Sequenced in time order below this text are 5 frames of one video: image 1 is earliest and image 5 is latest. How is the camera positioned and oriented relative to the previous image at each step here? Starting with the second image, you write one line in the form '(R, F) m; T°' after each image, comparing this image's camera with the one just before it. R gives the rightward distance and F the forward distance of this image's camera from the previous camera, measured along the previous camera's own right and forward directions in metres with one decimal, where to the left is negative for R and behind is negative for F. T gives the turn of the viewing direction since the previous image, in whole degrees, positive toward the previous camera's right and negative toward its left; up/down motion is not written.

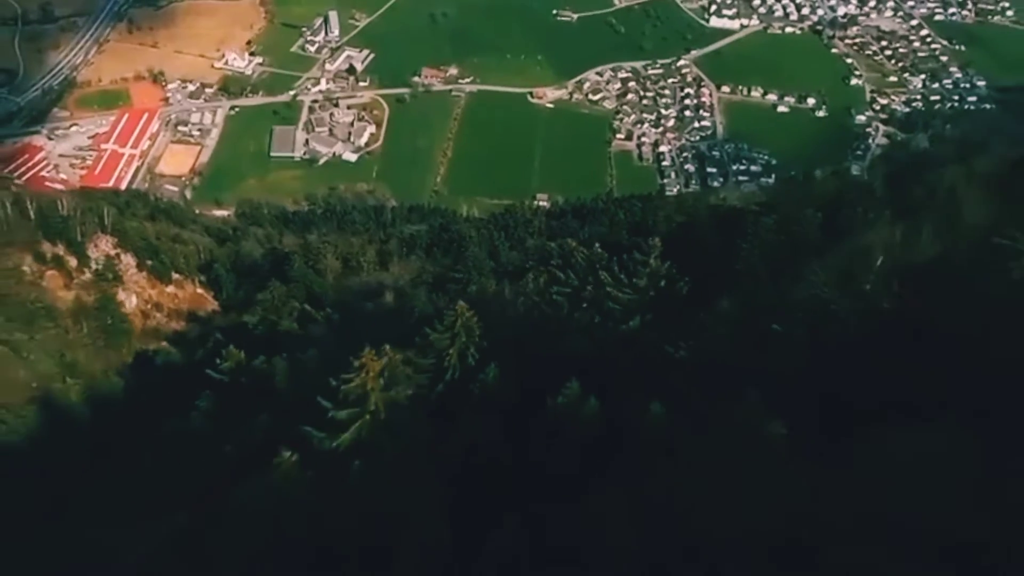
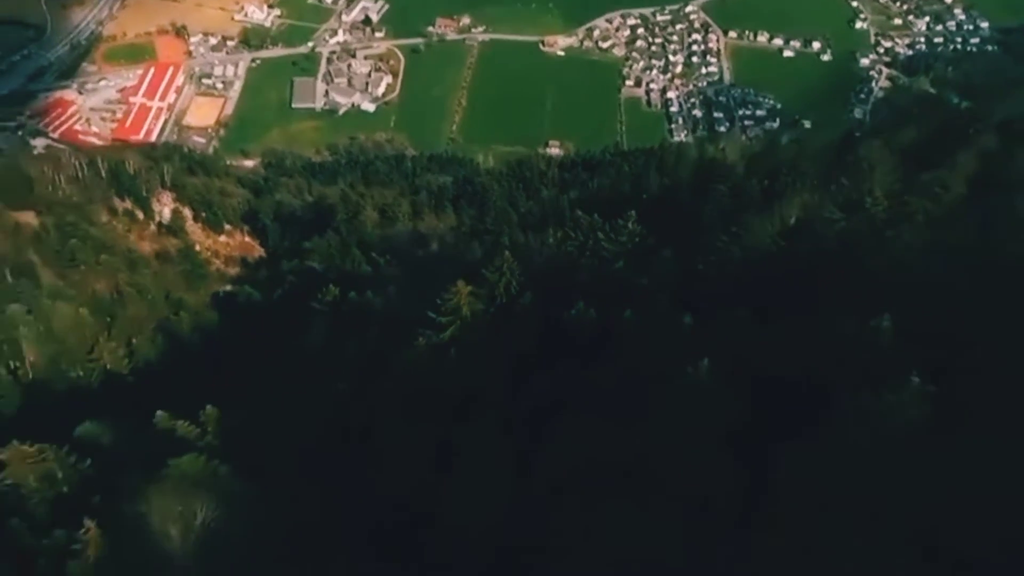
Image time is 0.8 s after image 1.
(-0.1, -2.7) m; -1°
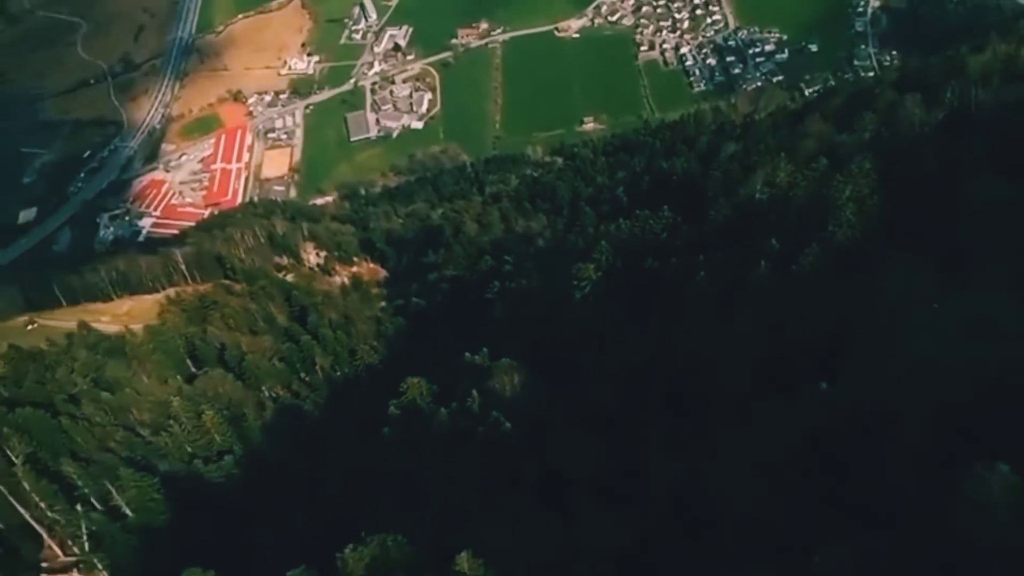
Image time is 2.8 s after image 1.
(-0.6, -6.6) m; -4°
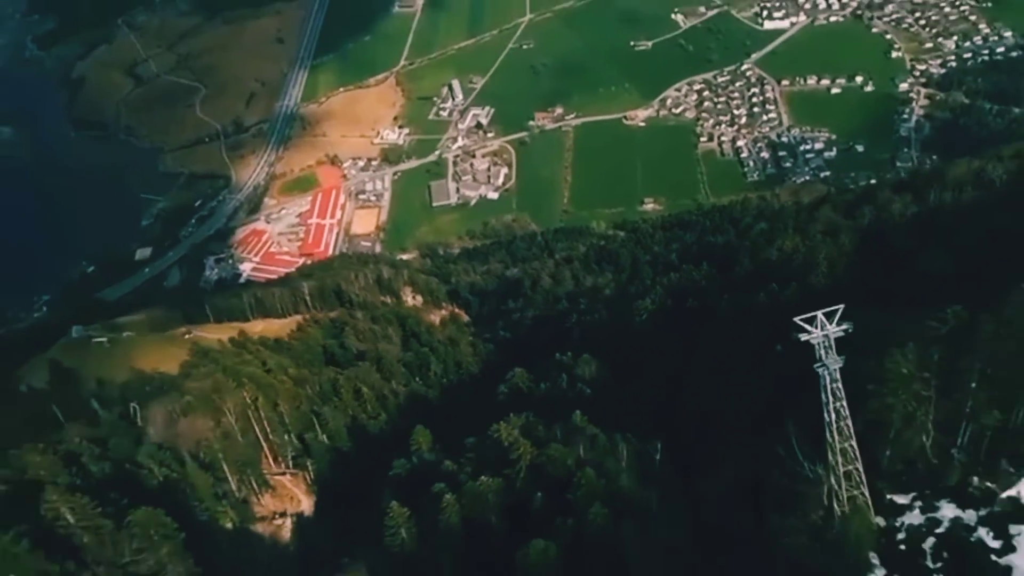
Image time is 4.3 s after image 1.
(-0.6, -6.2) m; -3°
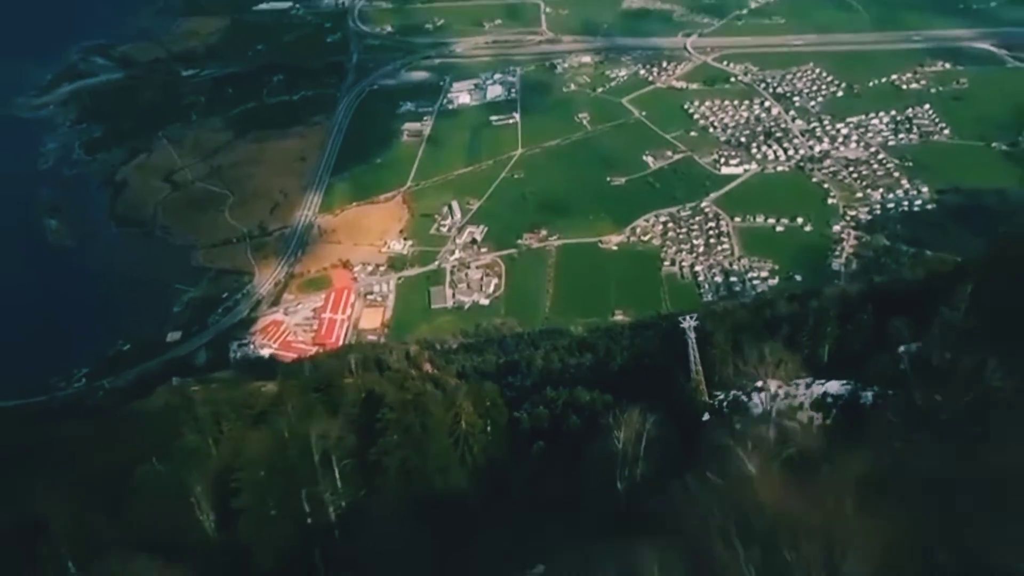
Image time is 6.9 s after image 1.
(-1.7, -11.1) m; +2°
